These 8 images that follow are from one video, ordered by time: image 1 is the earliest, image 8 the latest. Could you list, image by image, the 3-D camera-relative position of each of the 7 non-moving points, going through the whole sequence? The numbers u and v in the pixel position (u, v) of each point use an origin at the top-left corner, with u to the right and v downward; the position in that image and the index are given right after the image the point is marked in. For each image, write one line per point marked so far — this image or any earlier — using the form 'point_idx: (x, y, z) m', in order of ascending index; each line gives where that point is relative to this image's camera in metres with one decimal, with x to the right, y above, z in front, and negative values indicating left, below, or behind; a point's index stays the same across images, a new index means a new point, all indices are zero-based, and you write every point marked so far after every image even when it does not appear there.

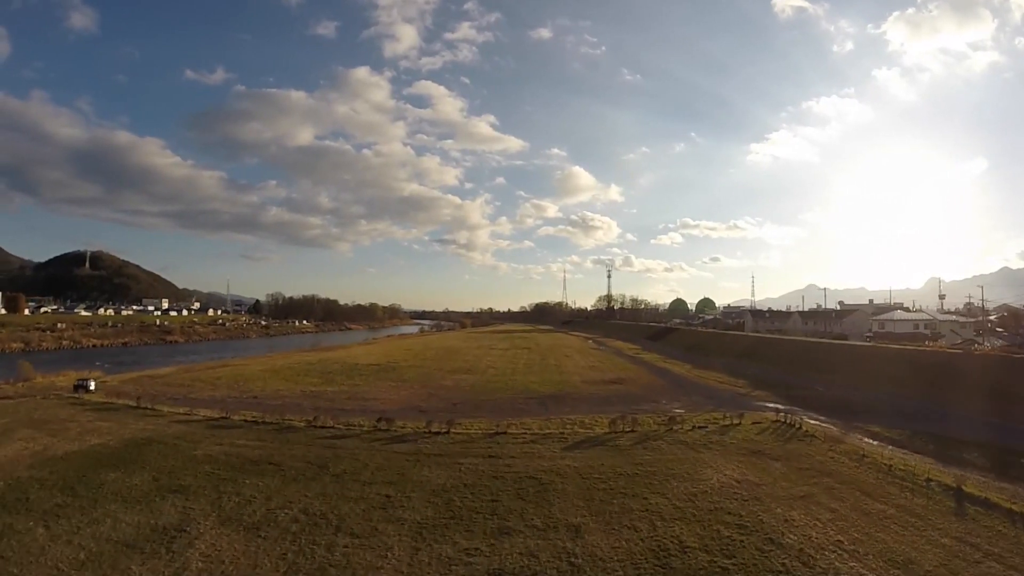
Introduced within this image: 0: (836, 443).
0: (+5.9, -2.8, +11.3) m
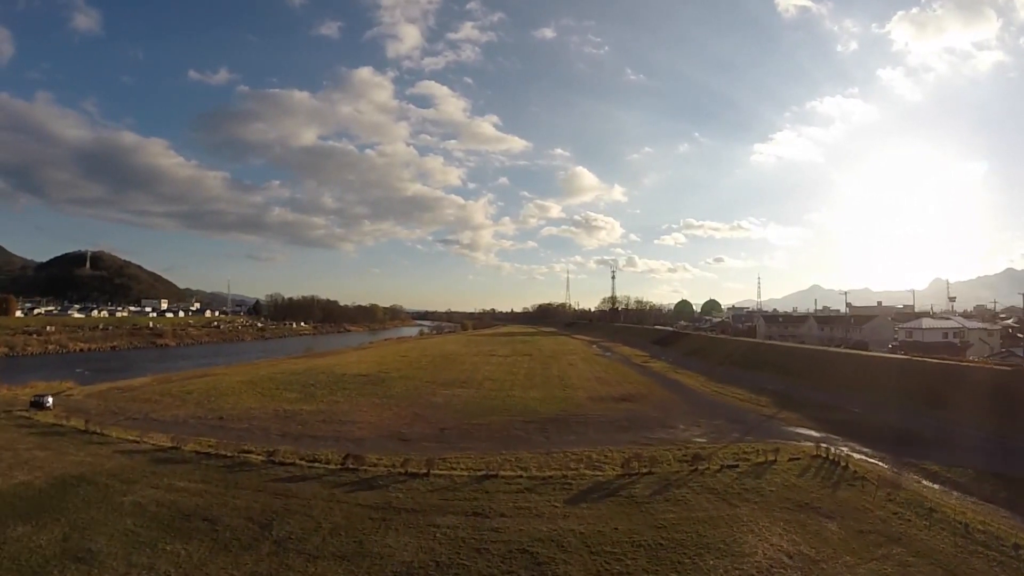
0: (+5.7, -3.0, +9.3) m
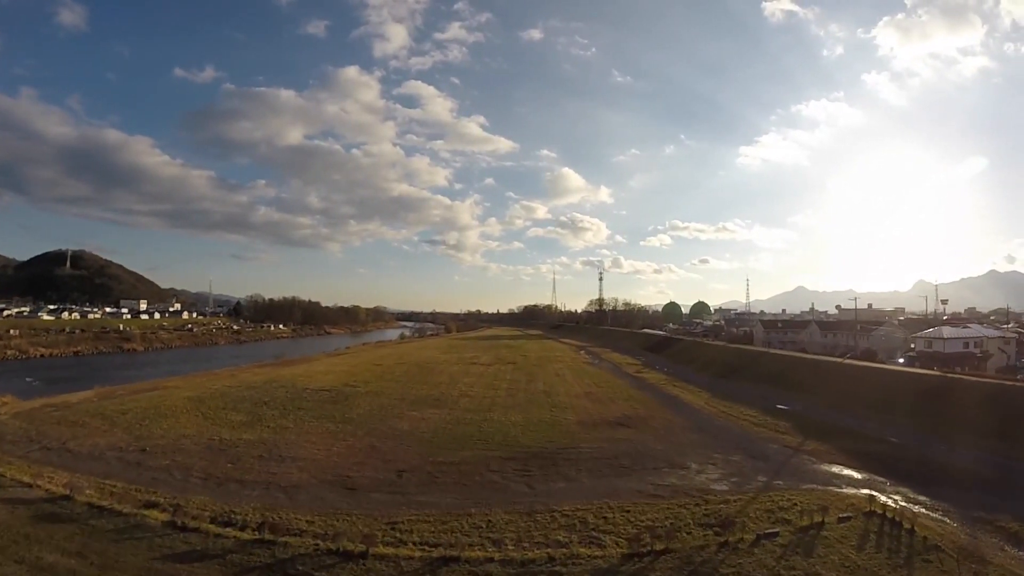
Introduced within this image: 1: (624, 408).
0: (+5.4, -3.2, +7.1) m
1: (+3.0, -3.2, +16.3) m
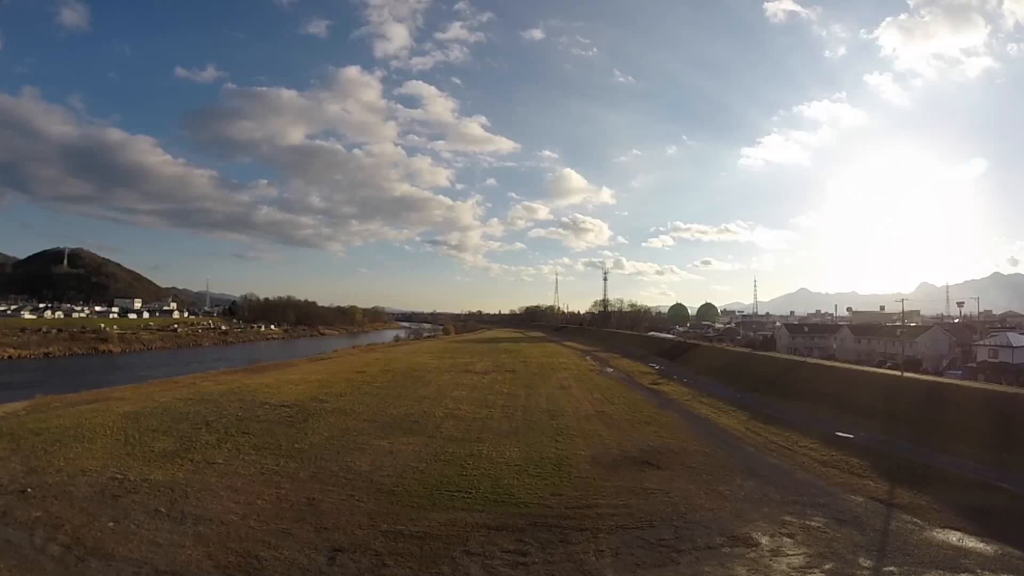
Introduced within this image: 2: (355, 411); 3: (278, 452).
0: (+5.3, -3.1, +3.8) m
1: (+2.9, -3.1, +13.0) m
2: (-4.1, -3.2, +16.0) m
3: (-4.4, -3.1, +11.8) m
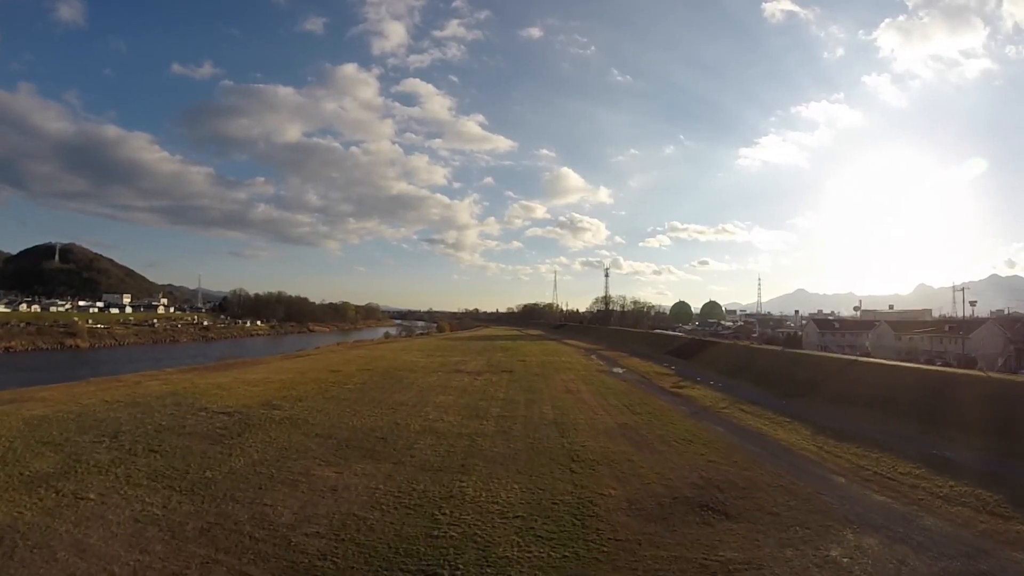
0: (+5.3, -2.7, +0.4) m
1: (+2.9, -2.7, +9.6) m
2: (-4.1, -2.7, +12.6) m
3: (-4.4, -2.6, +8.4) m
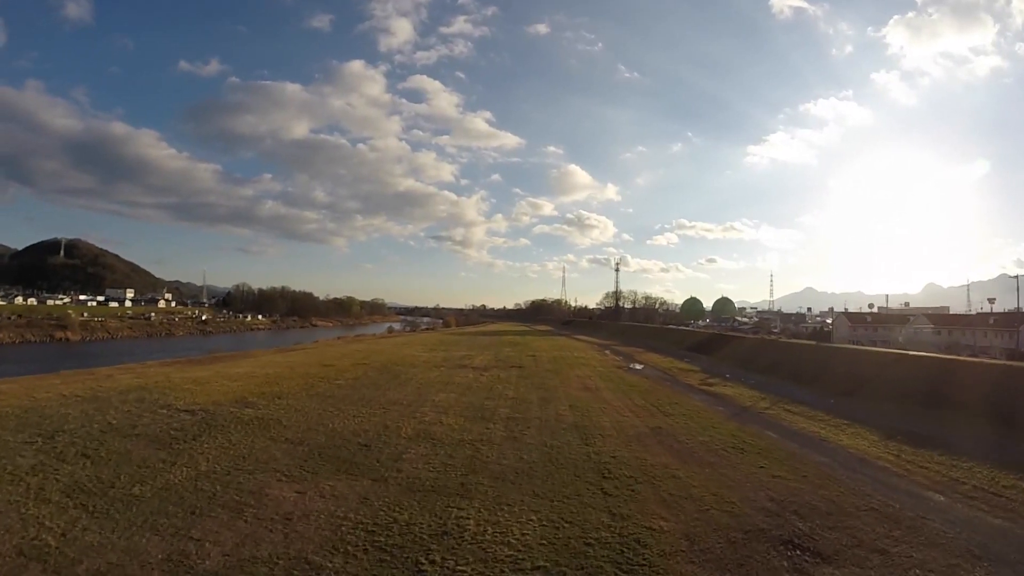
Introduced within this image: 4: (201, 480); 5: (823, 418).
0: (+5.4, -2.4, -1.6) m
1: (+3.0, -2.3, +7.6) m
2: (-3.9, -2.3, +10.6) m
3: (-4.3, -2.3, +6.4) m
4: (-3.6, -2.3, +7.3) m
5: (+6.2, -2.6, +12.5) m
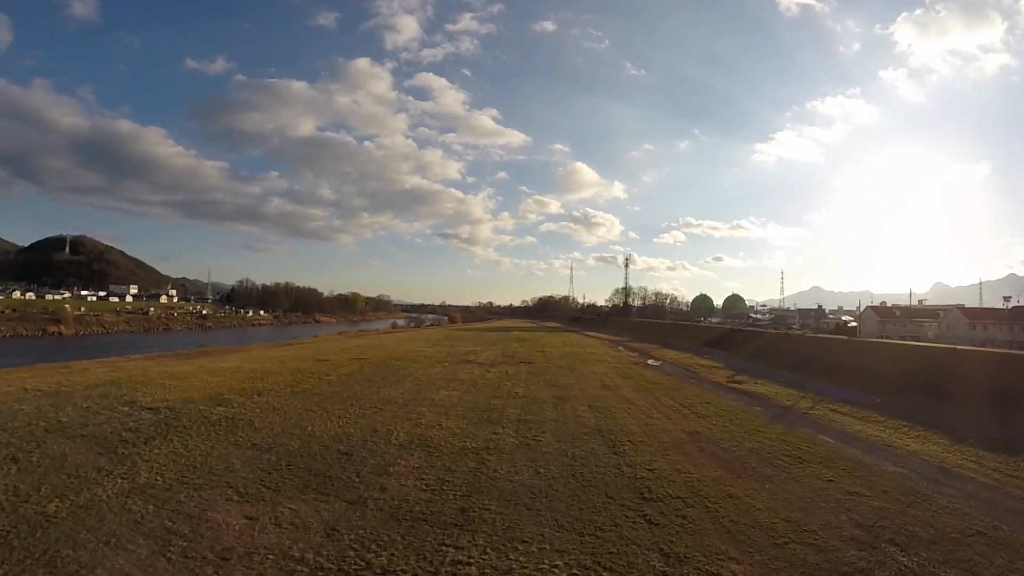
0: (+5.4, -2.2, -3.2) m
1: (+3.2, -2.1, +6.0) m
2: (-3.7, -2.0, +9.1) m
3: (-4.2, -2.0, +4.9) m
4: (-3.5, -2.0, +5.8) m
5: (+6.4, -2.3, +10.9) m
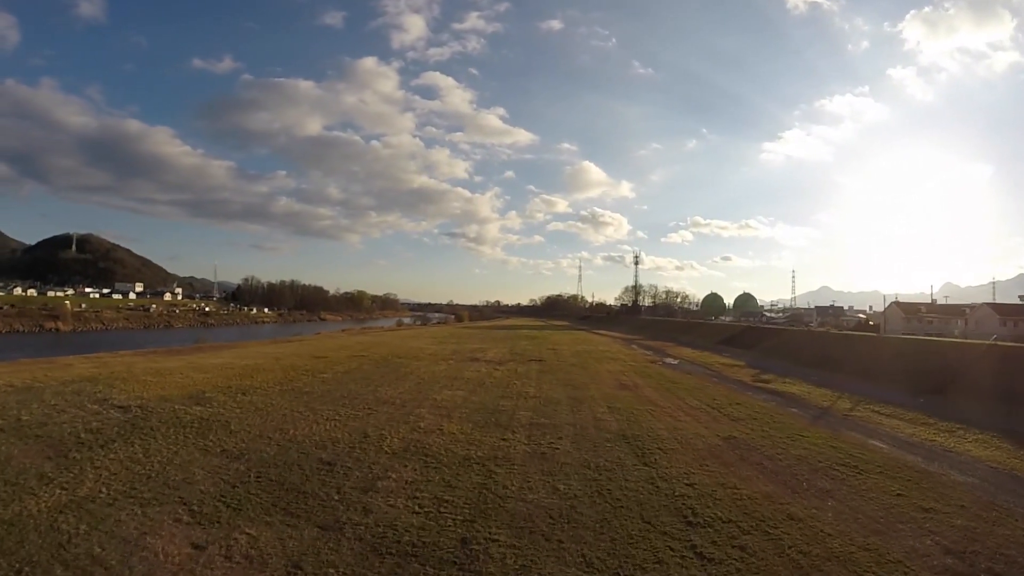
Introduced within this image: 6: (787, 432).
0: (+5.4, -2.0, -4.3) m
1: (+3.3, -1.9, +4.9) m
2: (-3.6, -1.8, +8.1) m
3: (-4.1, -1.8, +3.9) m
4: (-3.4, -1.8, +4.8) m
5: (+6.5, -2.1, +9.7) m
6: (+3.6, -2.0, +8.0) m
